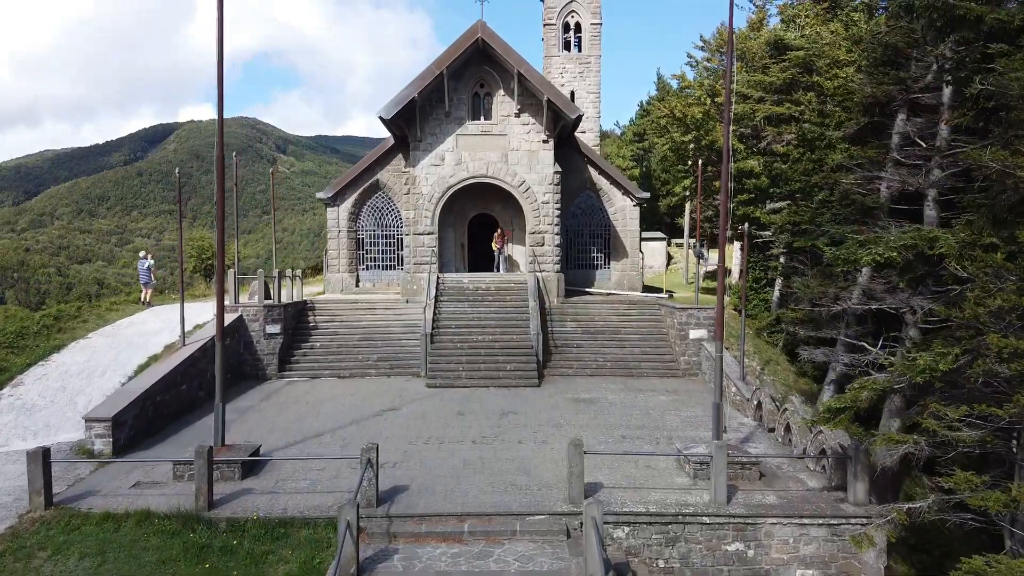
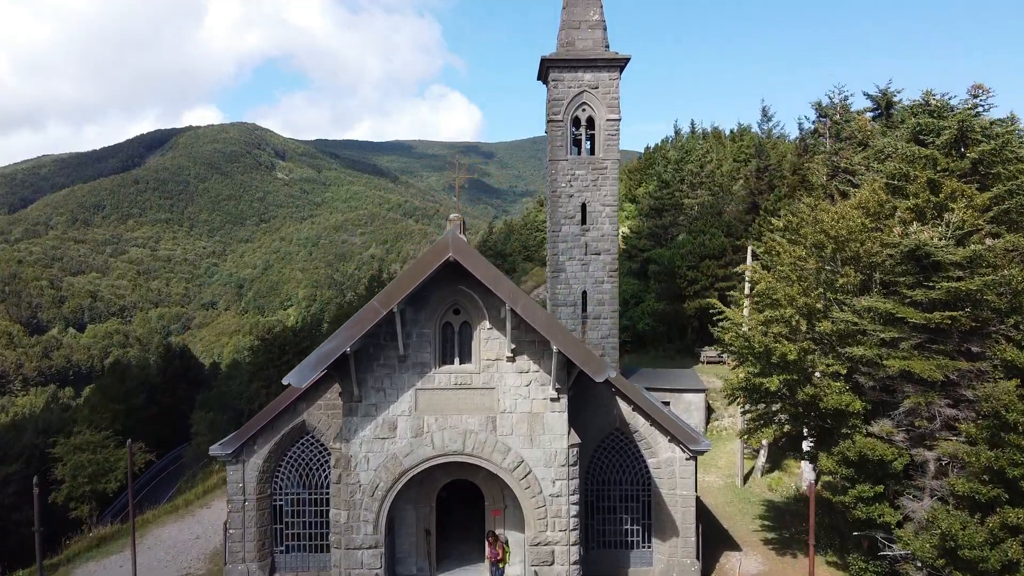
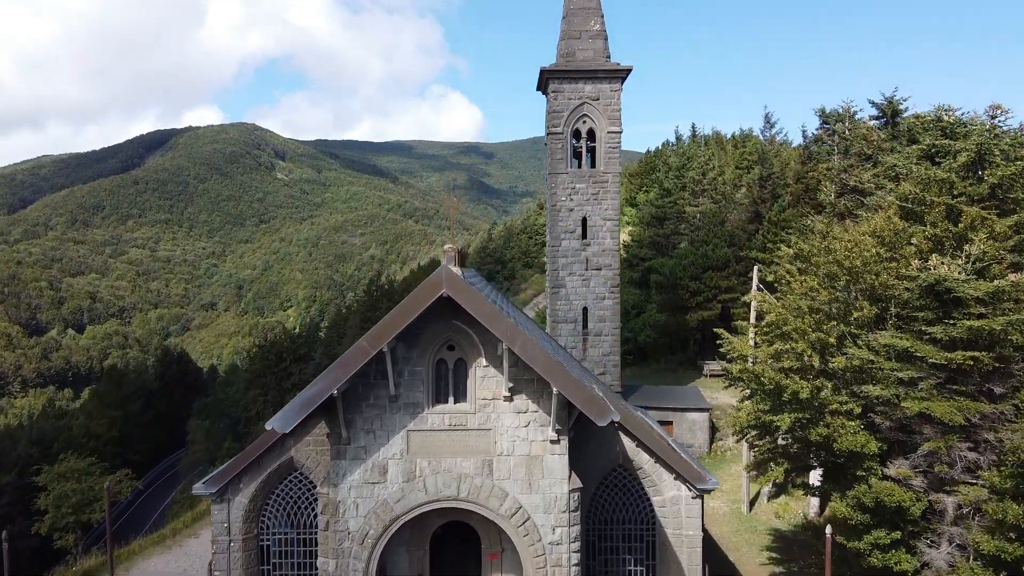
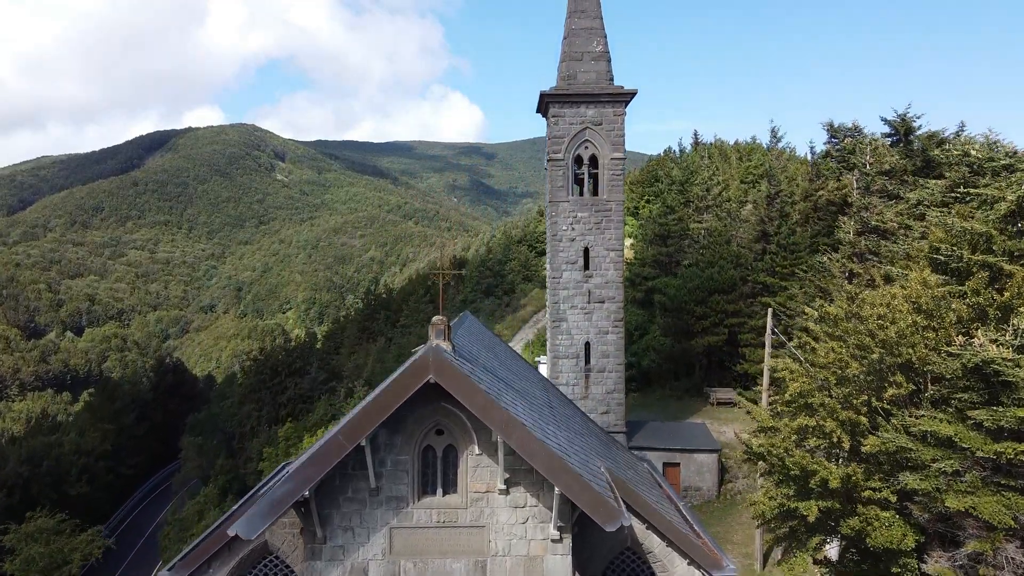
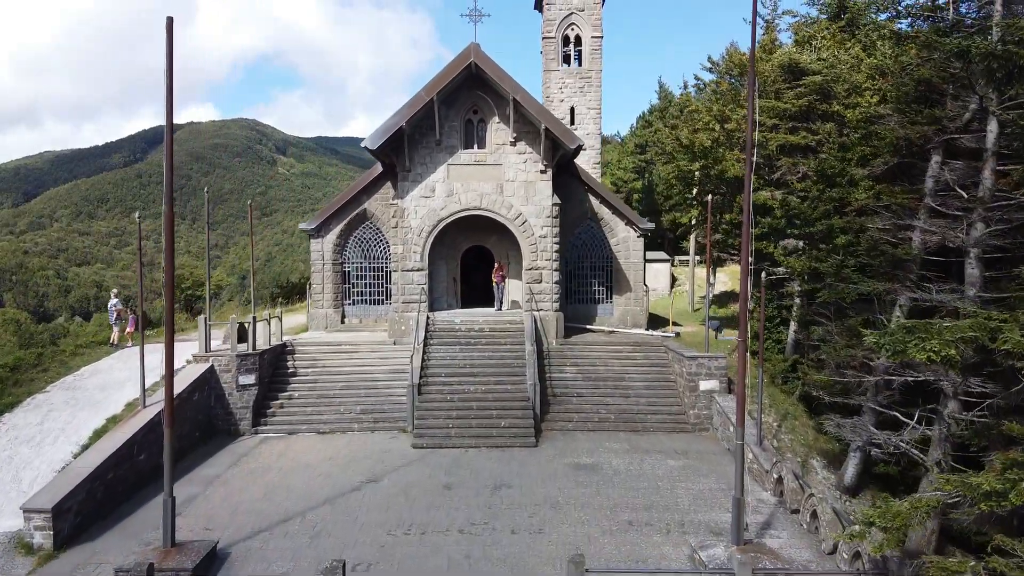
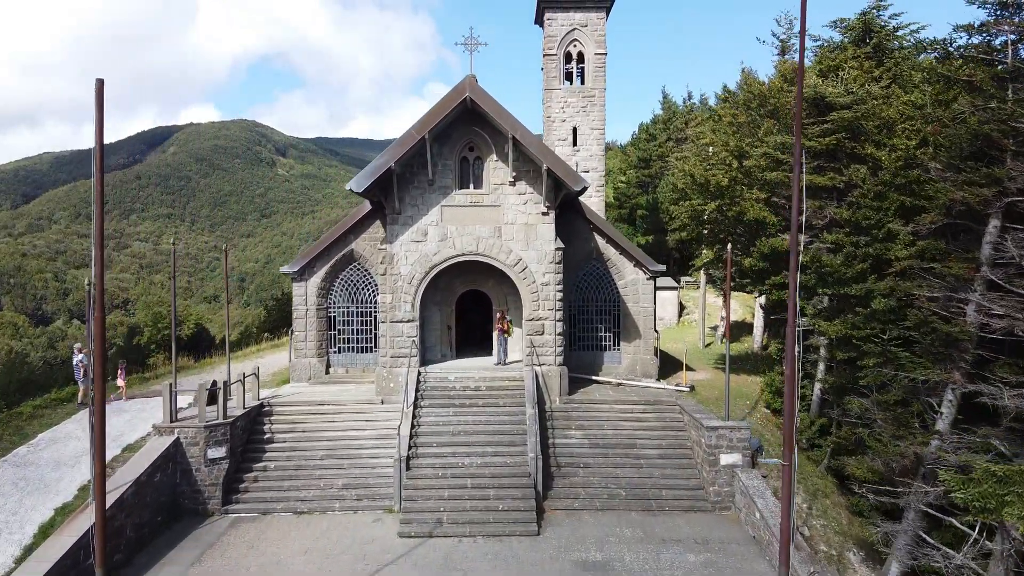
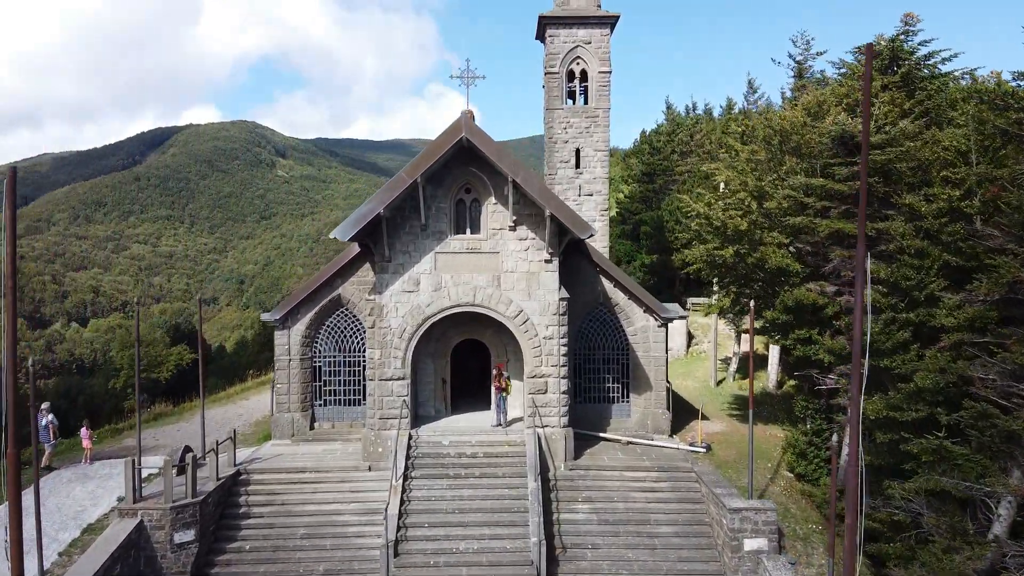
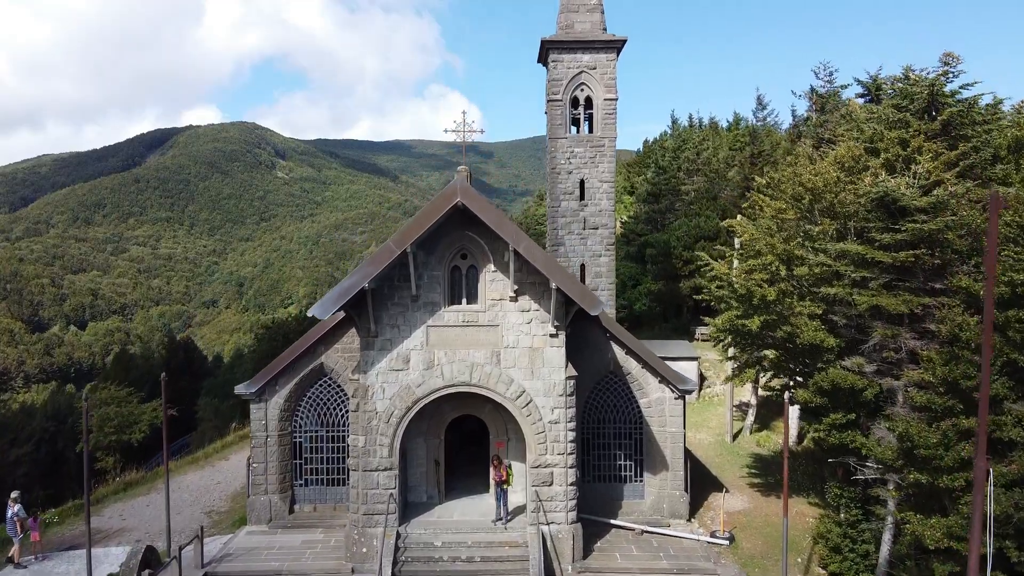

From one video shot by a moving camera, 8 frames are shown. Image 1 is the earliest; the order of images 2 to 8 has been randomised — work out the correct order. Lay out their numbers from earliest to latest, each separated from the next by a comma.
5, 6, 7, 8, 2, 3, 4
